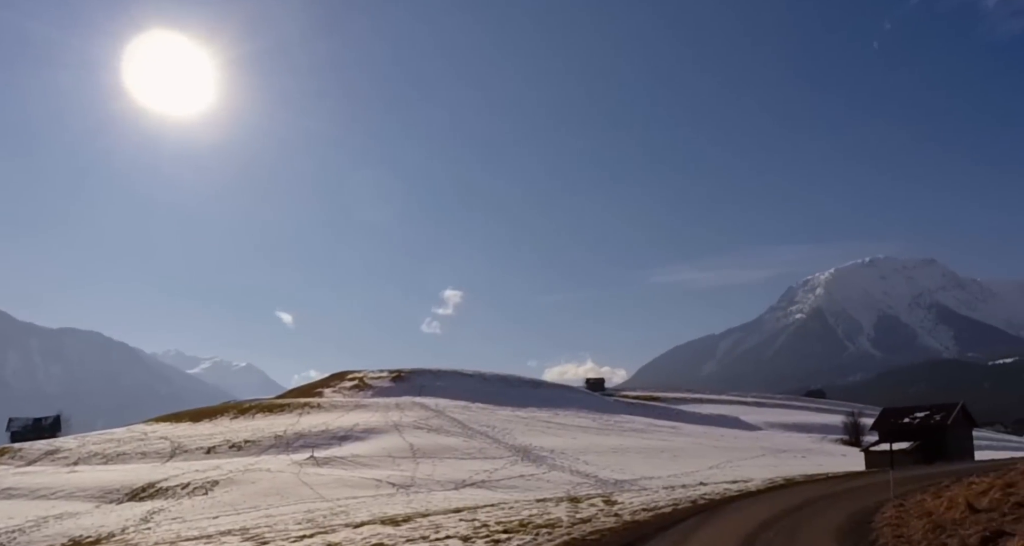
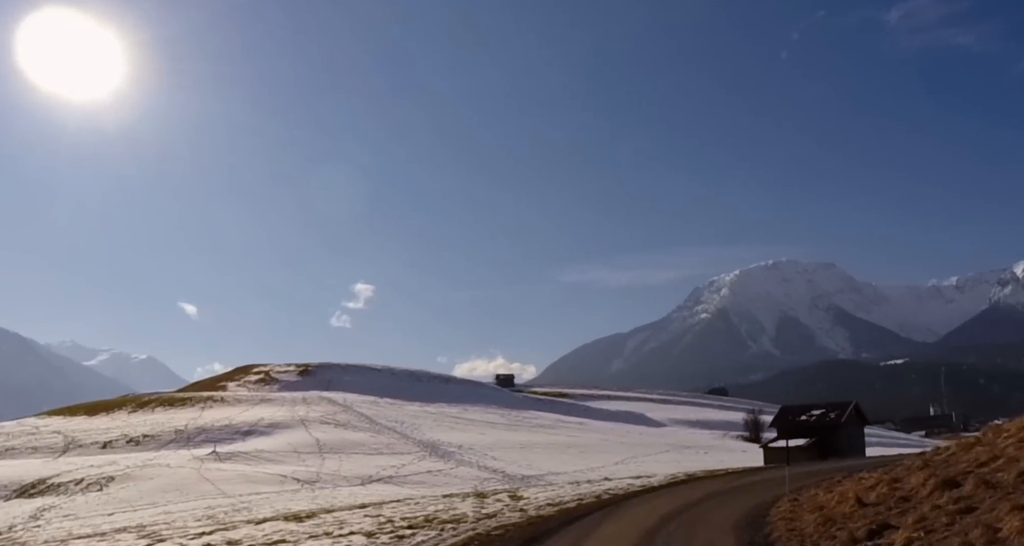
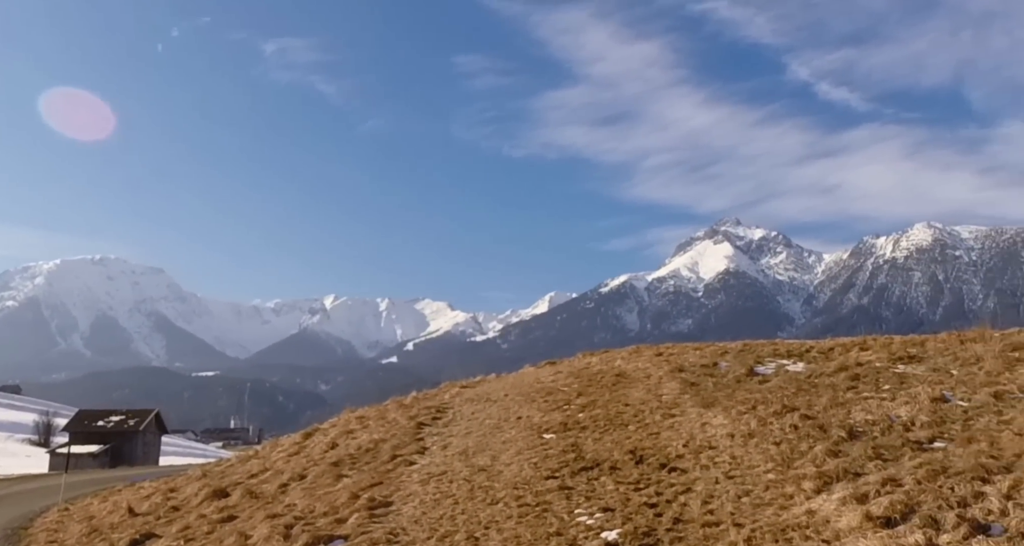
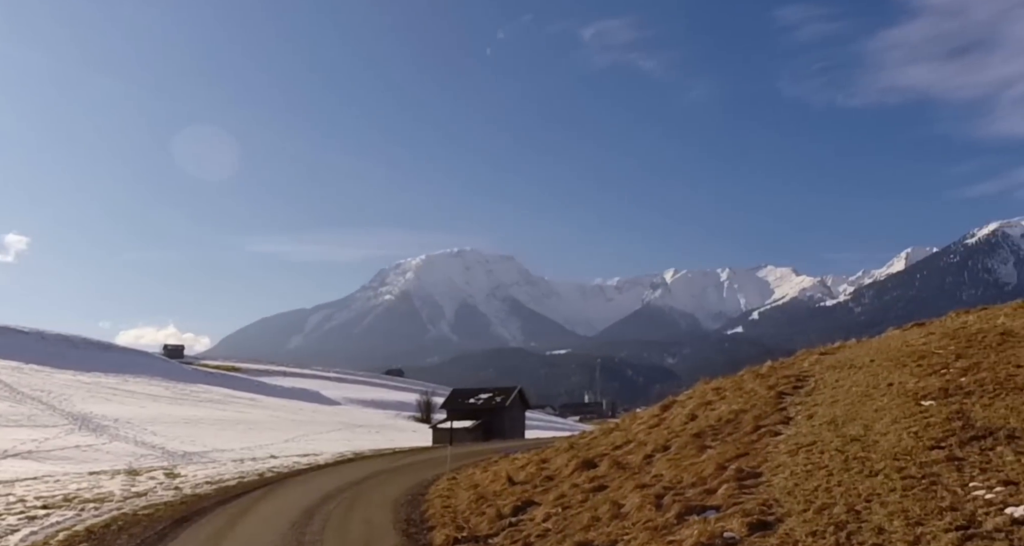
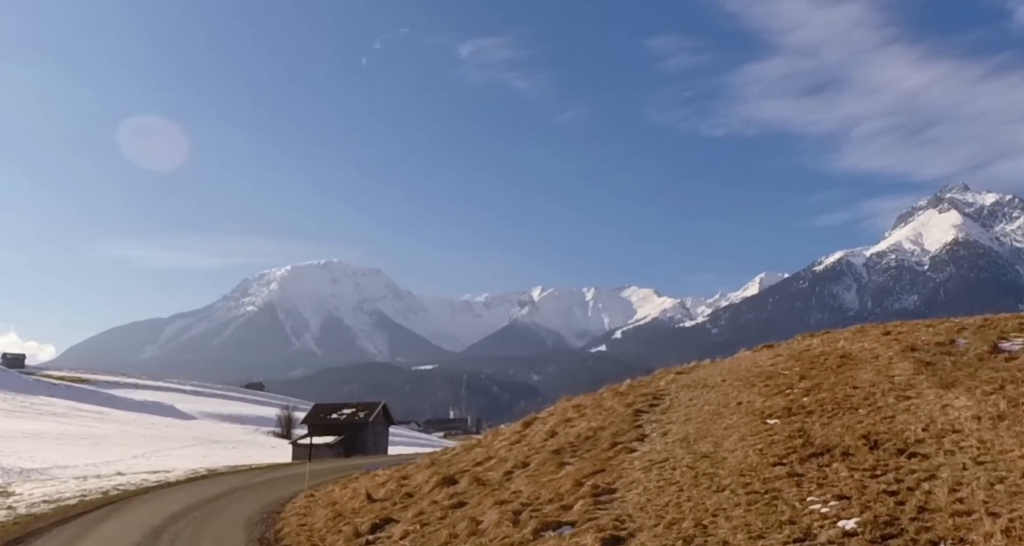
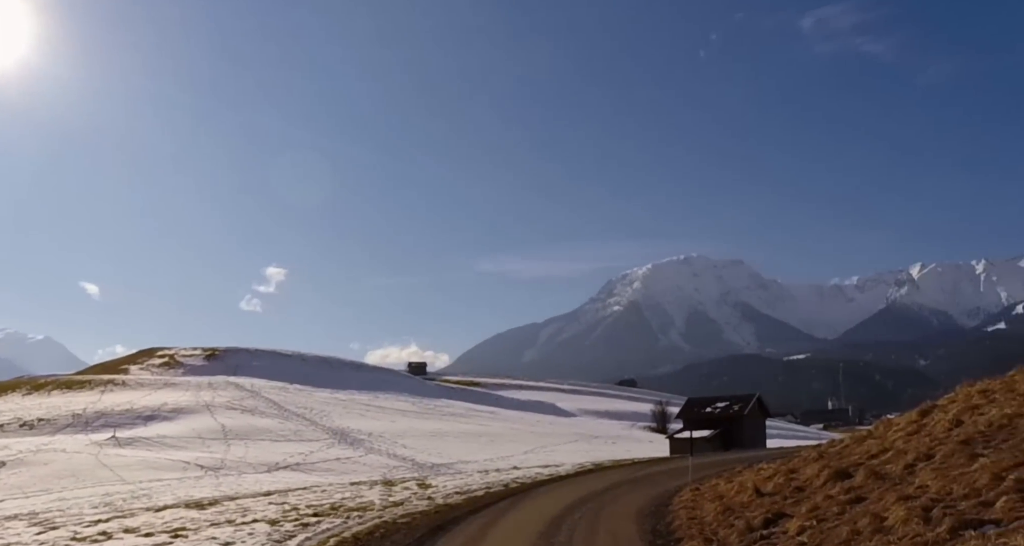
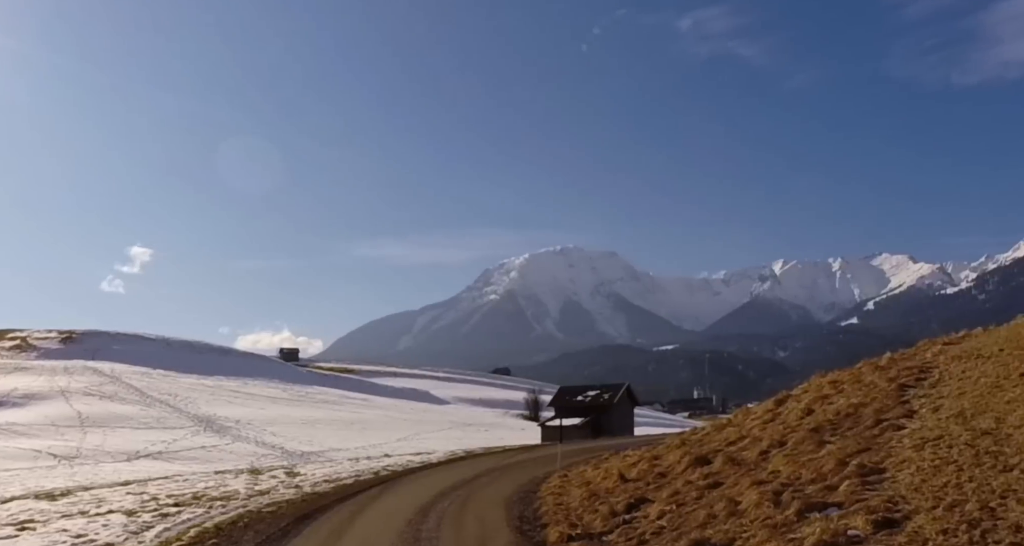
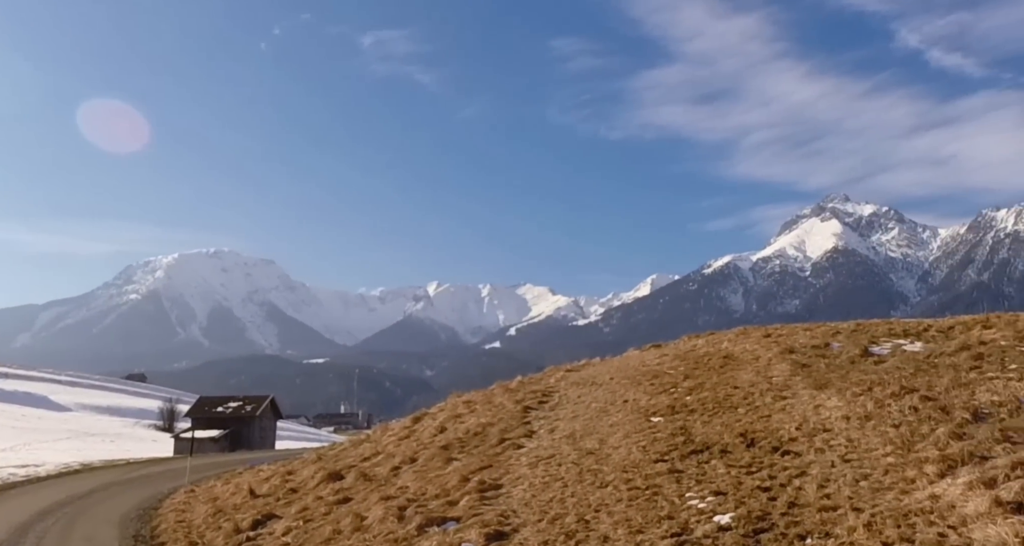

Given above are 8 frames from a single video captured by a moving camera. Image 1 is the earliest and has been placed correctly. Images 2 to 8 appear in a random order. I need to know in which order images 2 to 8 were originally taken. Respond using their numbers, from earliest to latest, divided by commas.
2, 6, 7, 4, 5, 8, 3
